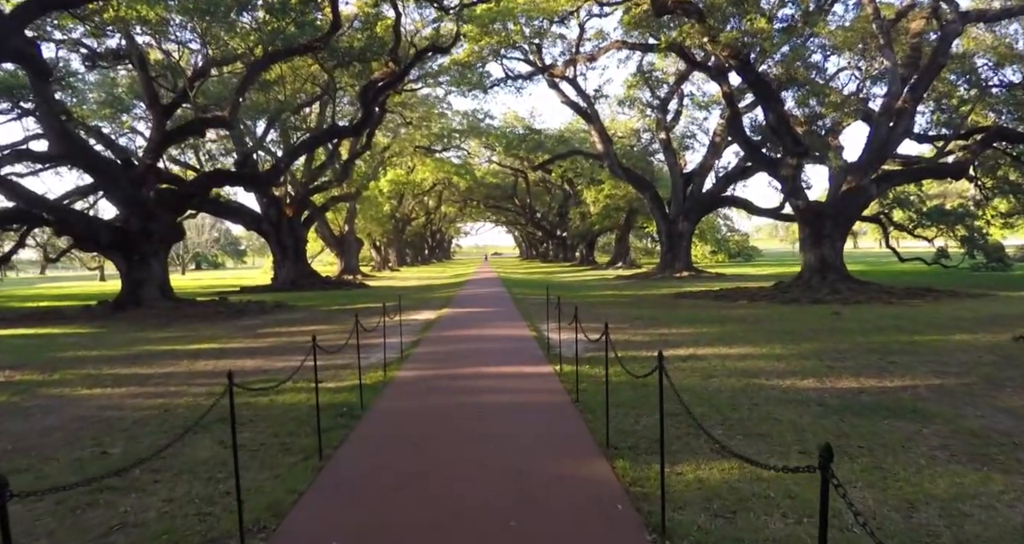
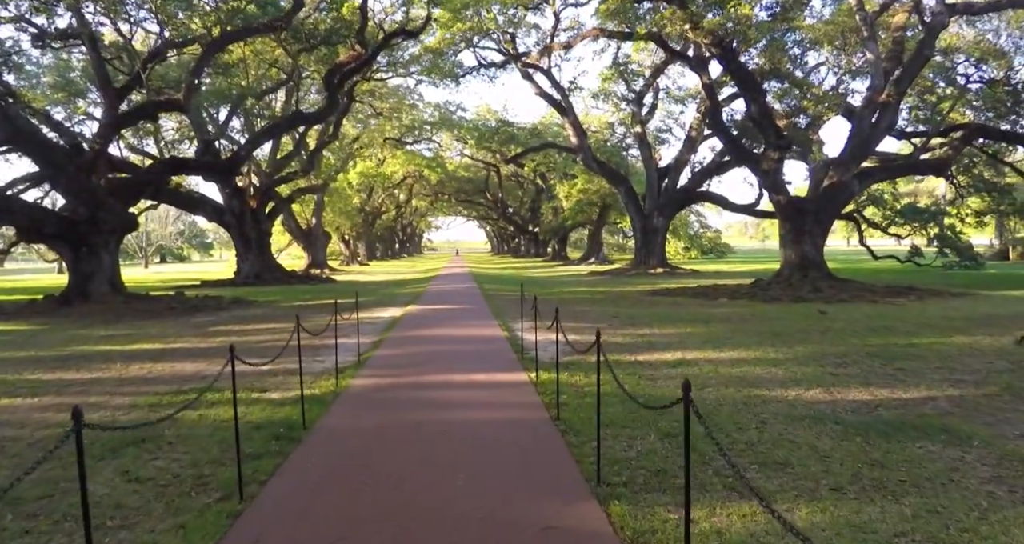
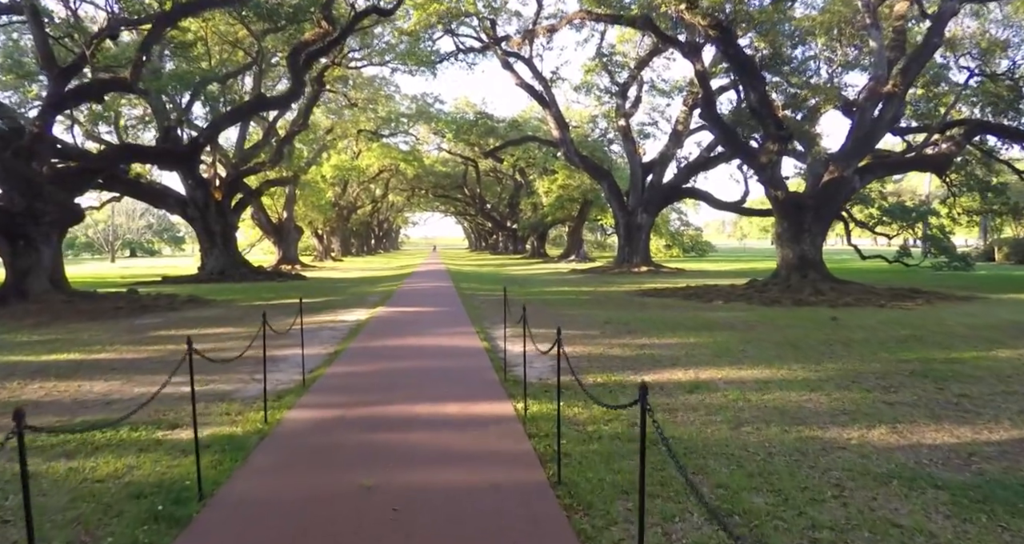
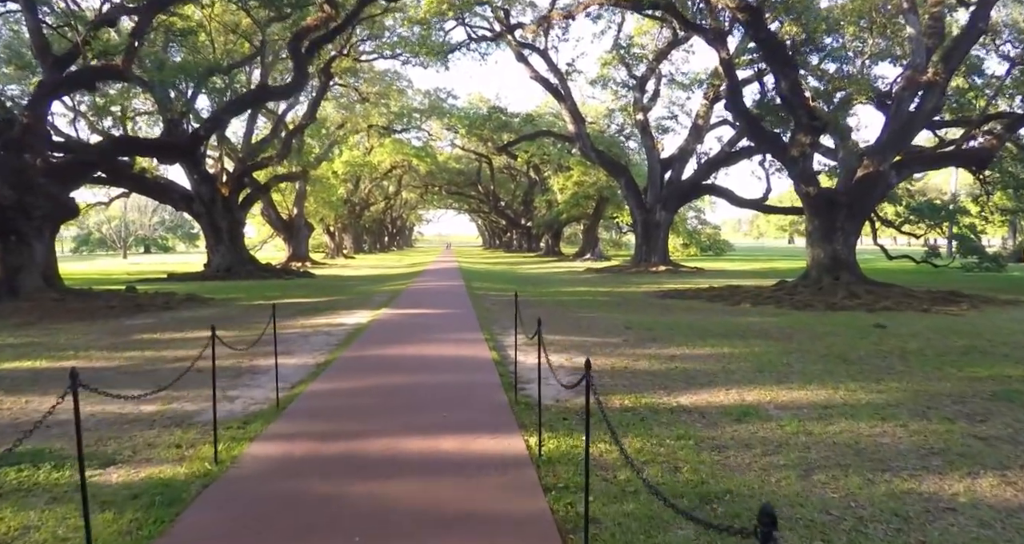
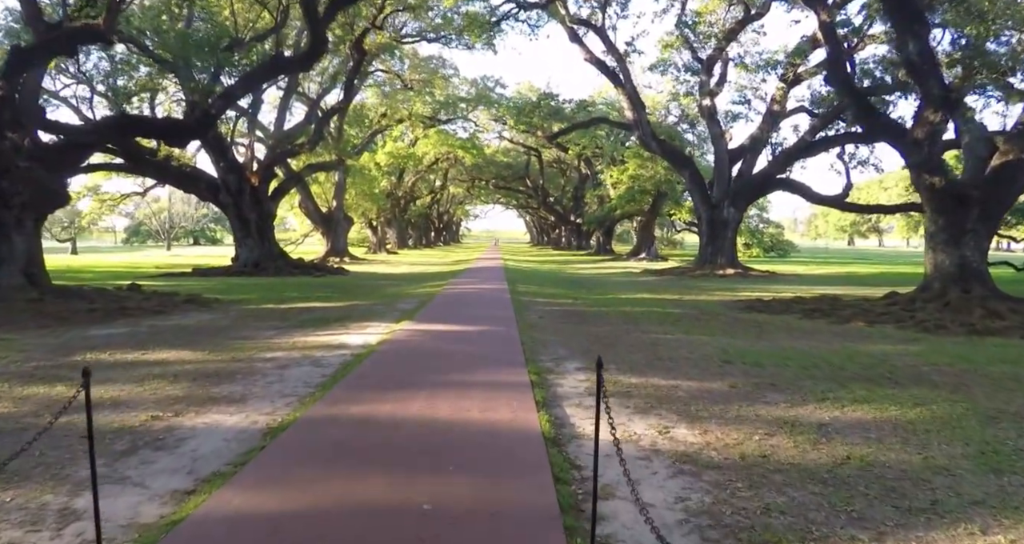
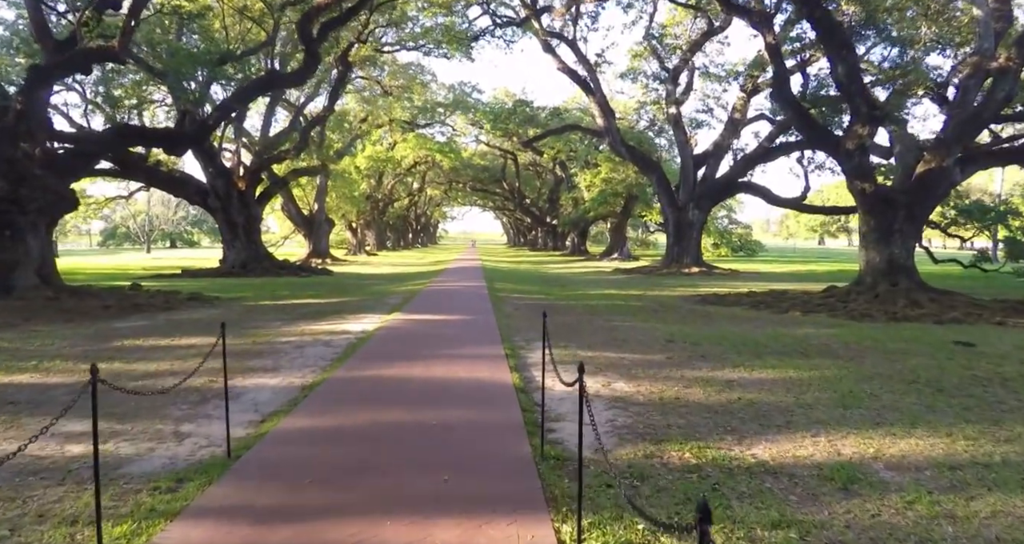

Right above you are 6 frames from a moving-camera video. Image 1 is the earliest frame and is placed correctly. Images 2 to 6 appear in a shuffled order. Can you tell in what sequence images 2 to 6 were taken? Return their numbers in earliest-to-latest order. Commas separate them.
2, 3, 4, 6, 5
